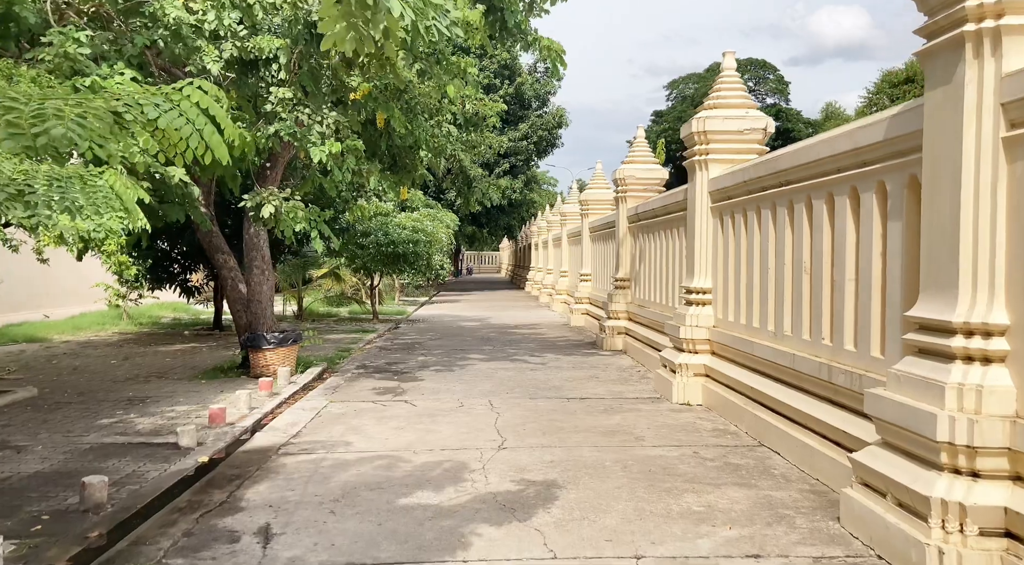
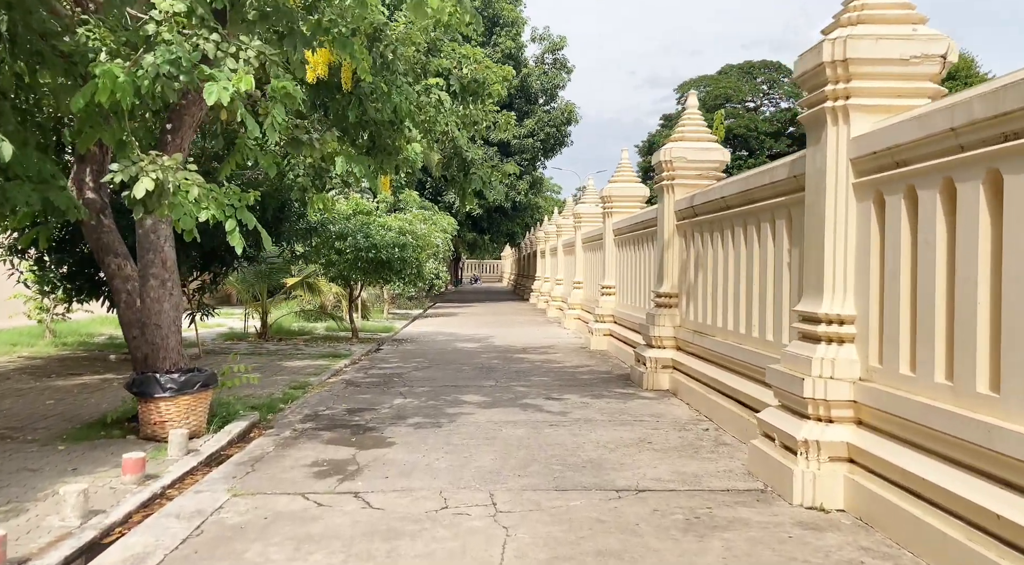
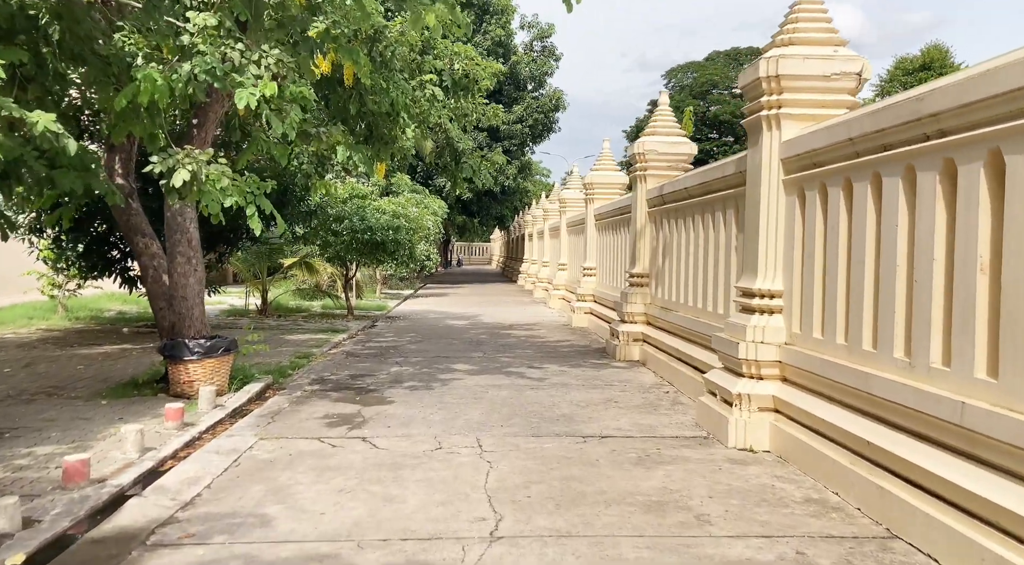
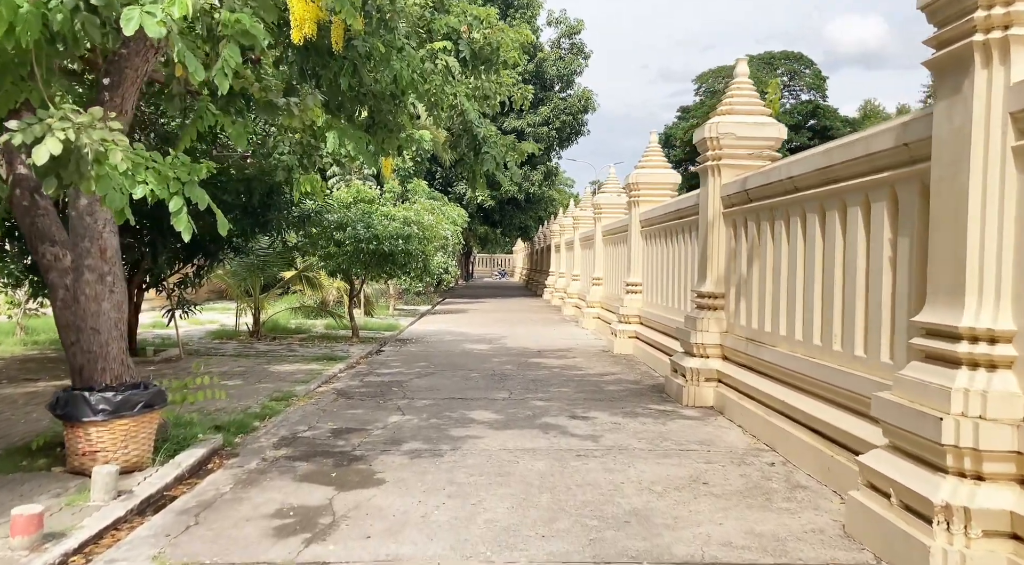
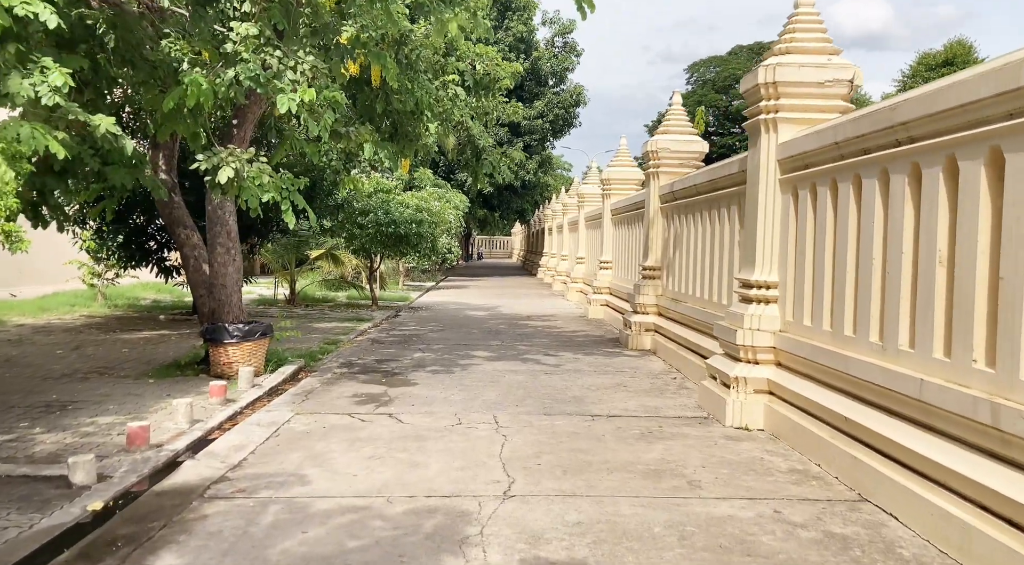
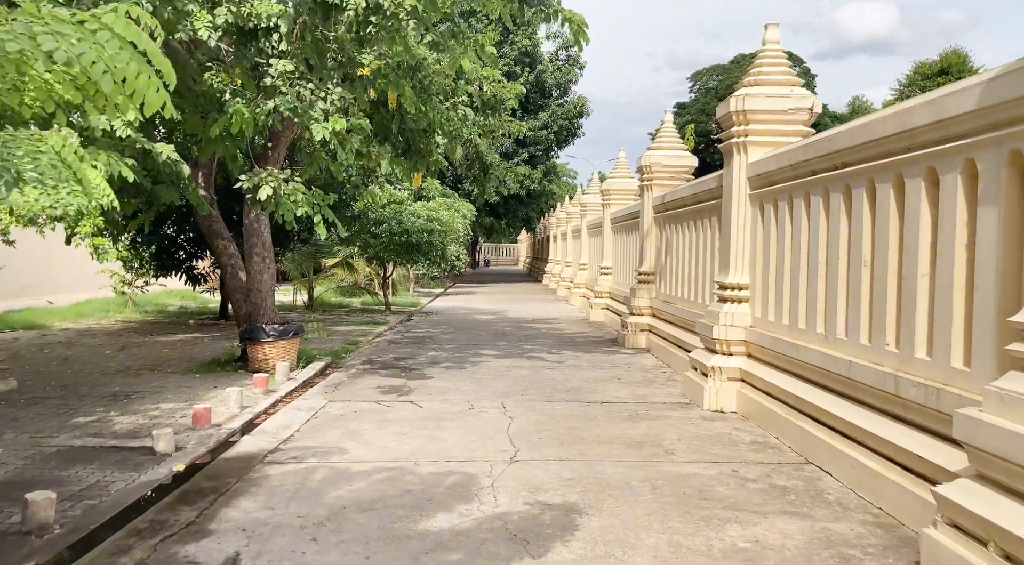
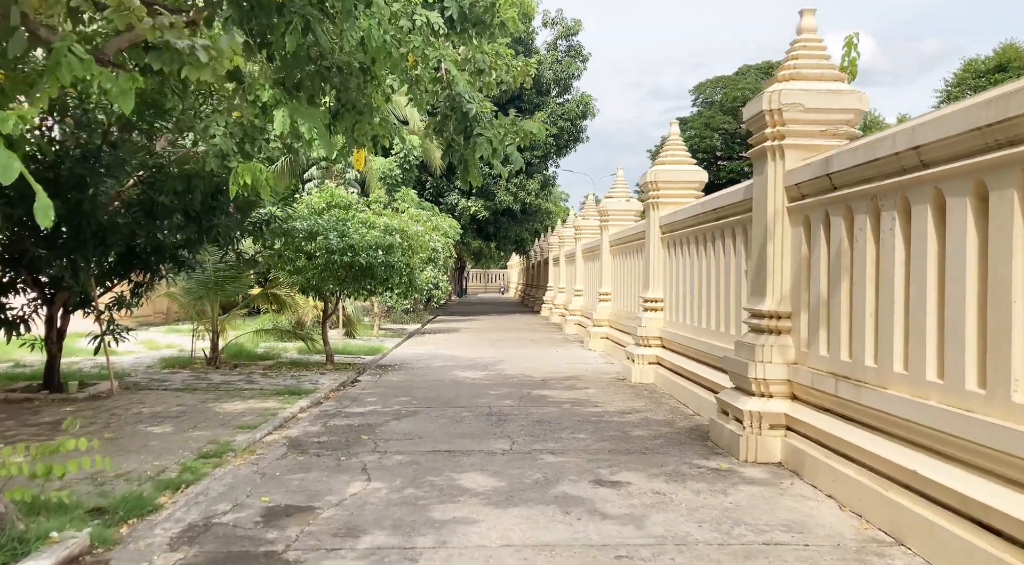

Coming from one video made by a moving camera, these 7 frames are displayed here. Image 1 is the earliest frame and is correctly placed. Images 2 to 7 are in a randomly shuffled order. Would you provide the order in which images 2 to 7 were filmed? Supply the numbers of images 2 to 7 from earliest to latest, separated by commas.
6, 5, 3, 2, 4, 7
